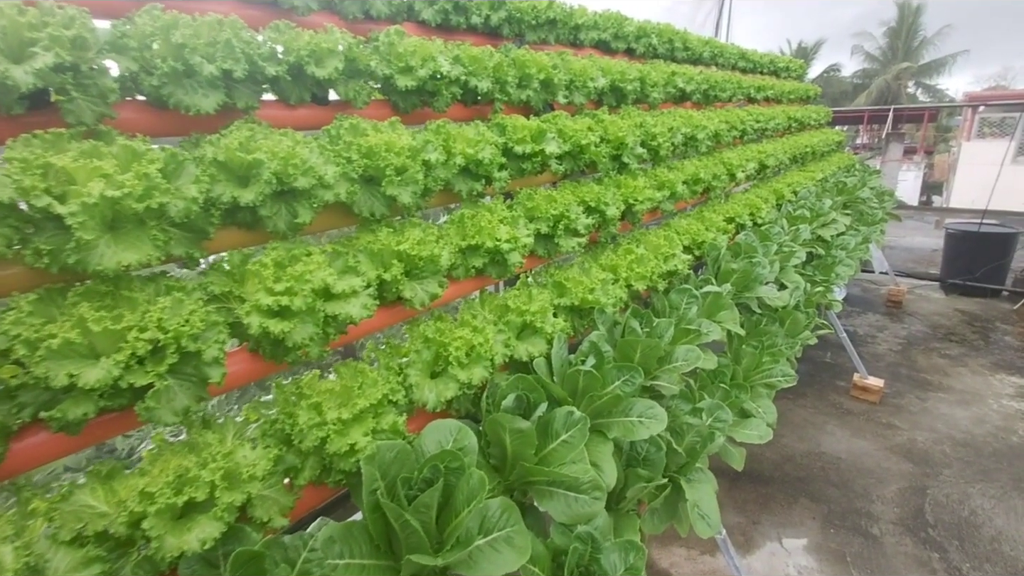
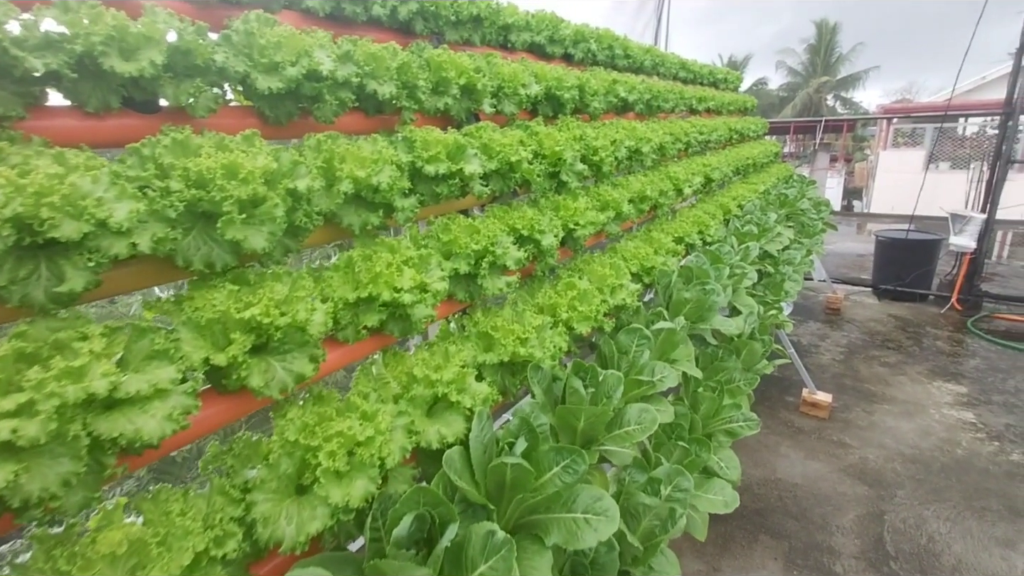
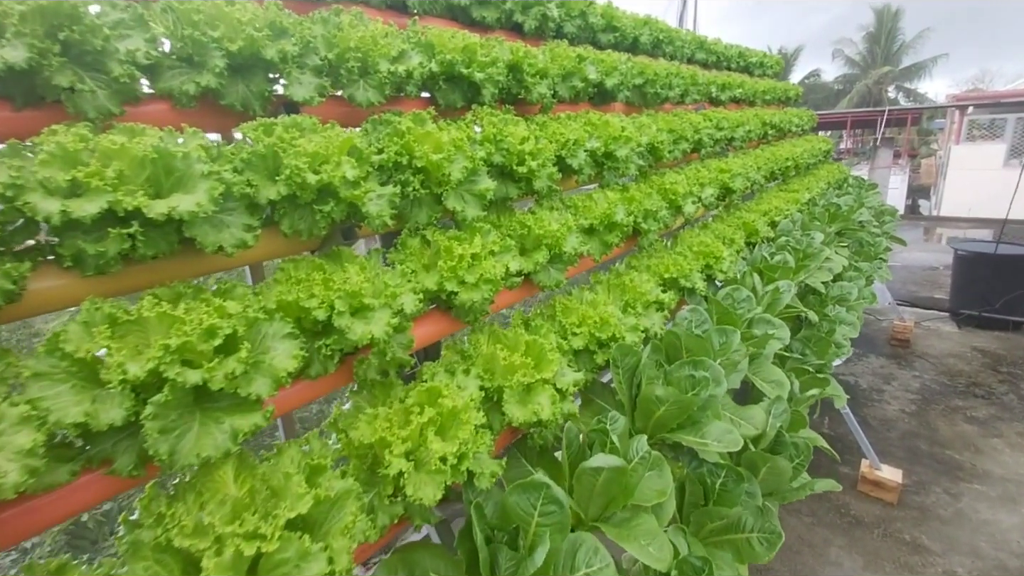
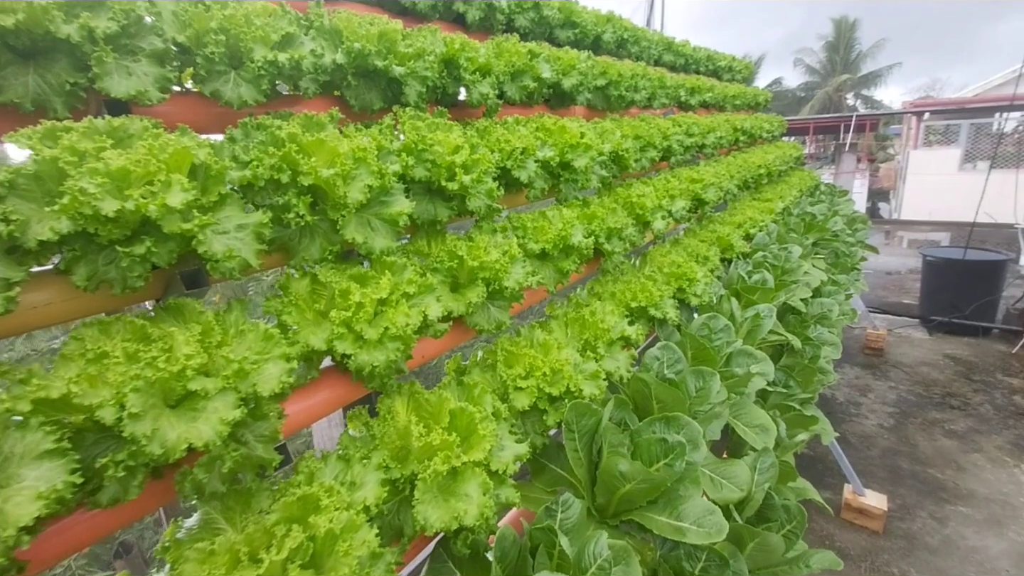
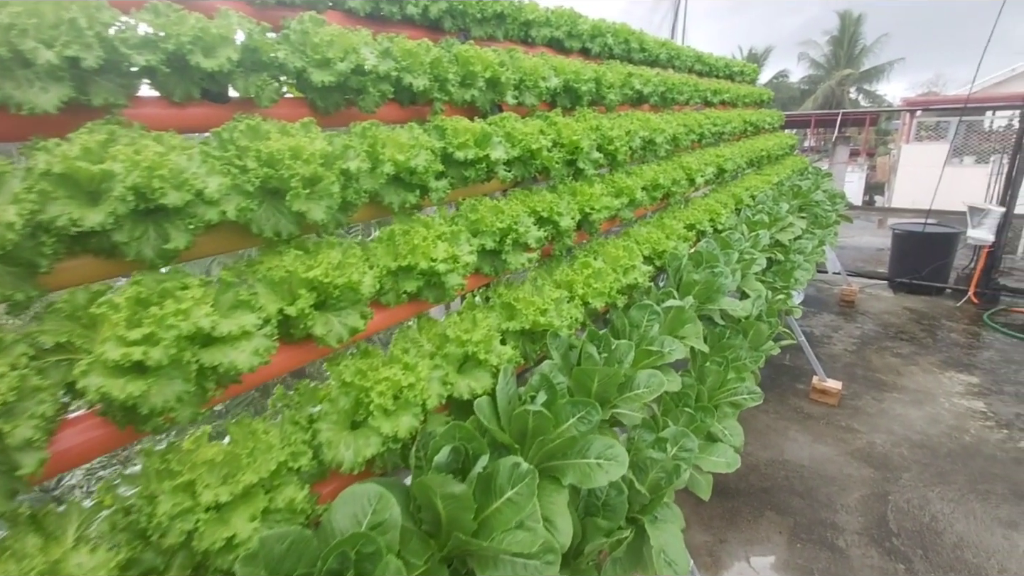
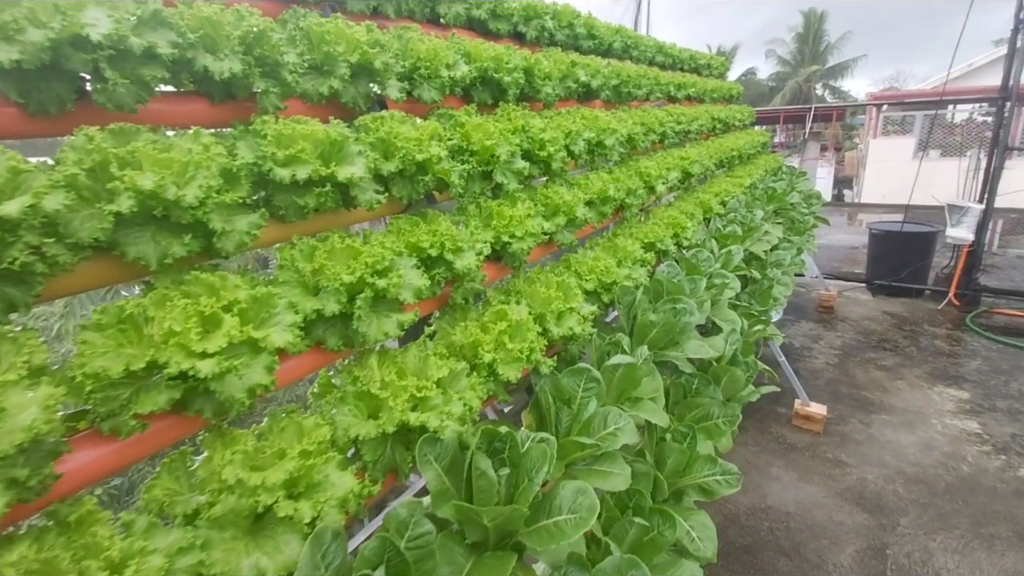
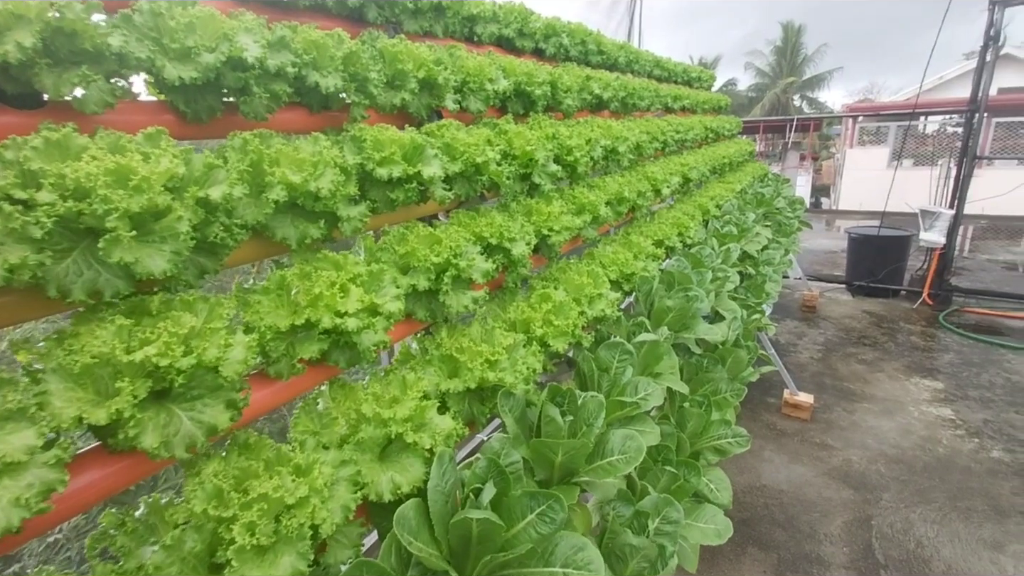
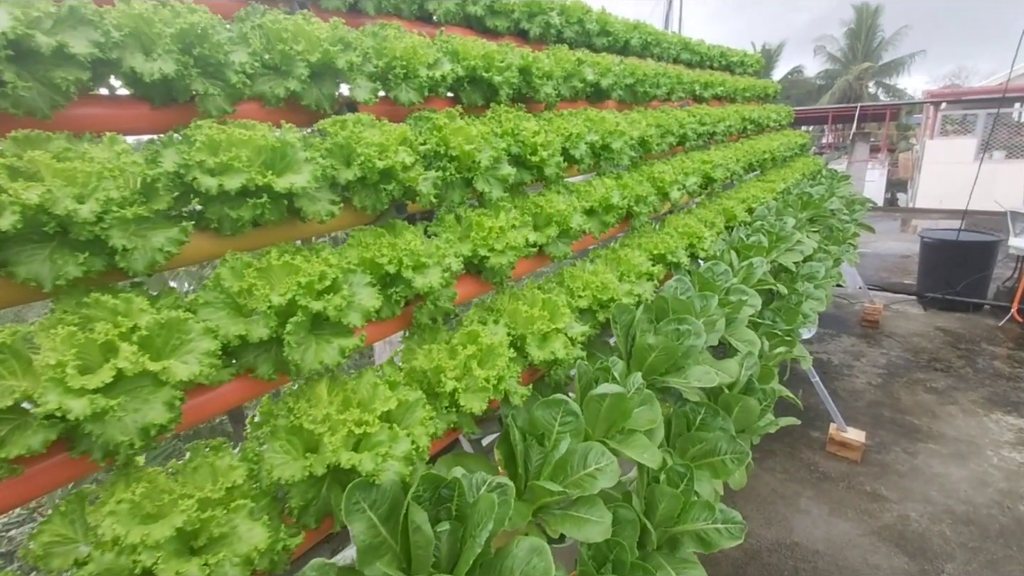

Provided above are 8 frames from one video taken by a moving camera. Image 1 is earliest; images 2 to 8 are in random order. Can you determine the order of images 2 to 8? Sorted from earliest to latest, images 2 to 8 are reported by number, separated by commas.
5, 2, 7, 6, 8, 3, 4
